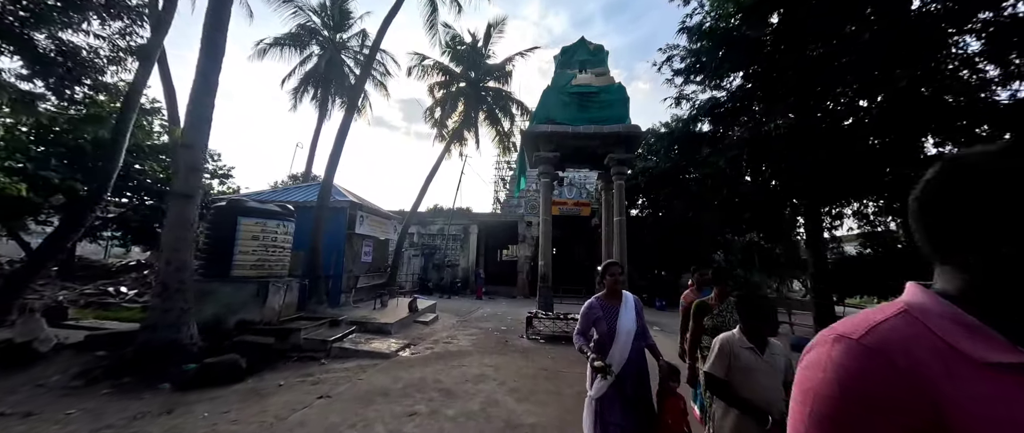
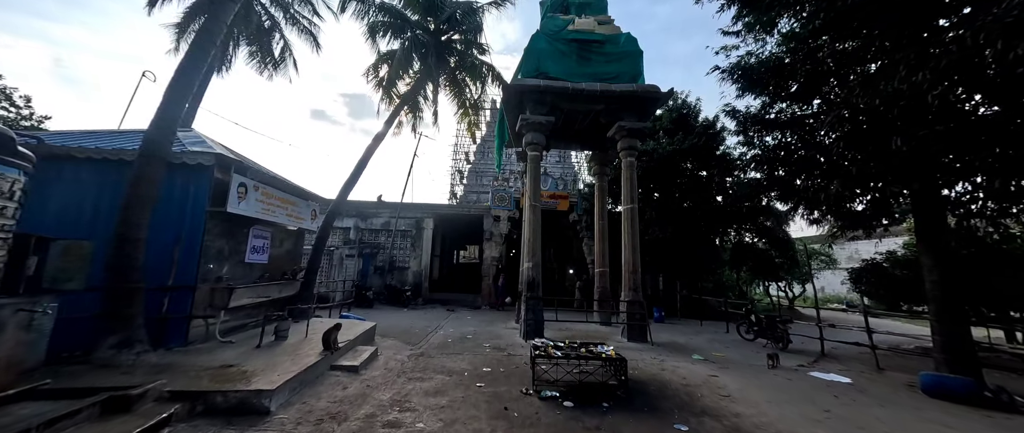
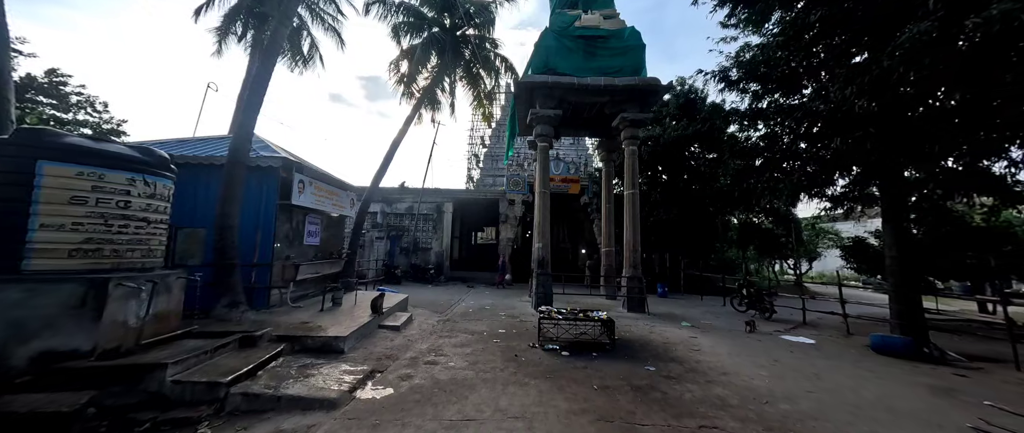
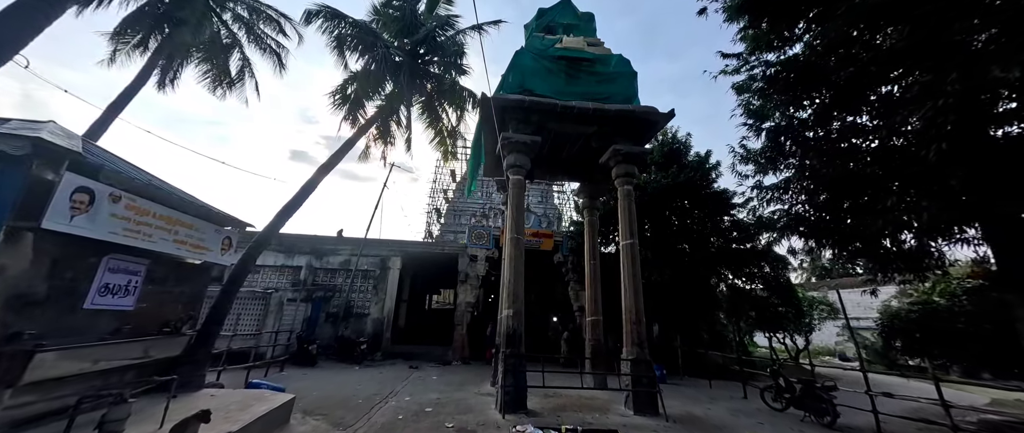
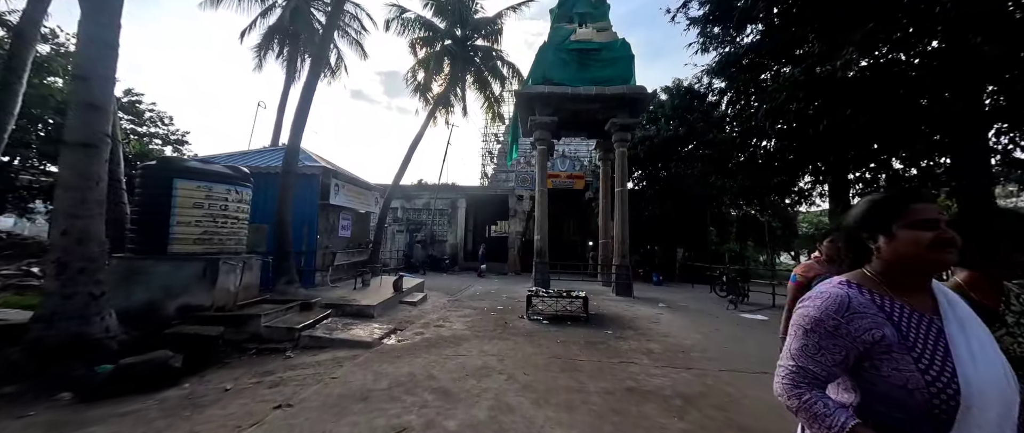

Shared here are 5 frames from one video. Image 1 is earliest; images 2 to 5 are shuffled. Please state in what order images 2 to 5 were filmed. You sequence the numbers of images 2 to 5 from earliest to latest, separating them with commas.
5, 3, 2, 4
